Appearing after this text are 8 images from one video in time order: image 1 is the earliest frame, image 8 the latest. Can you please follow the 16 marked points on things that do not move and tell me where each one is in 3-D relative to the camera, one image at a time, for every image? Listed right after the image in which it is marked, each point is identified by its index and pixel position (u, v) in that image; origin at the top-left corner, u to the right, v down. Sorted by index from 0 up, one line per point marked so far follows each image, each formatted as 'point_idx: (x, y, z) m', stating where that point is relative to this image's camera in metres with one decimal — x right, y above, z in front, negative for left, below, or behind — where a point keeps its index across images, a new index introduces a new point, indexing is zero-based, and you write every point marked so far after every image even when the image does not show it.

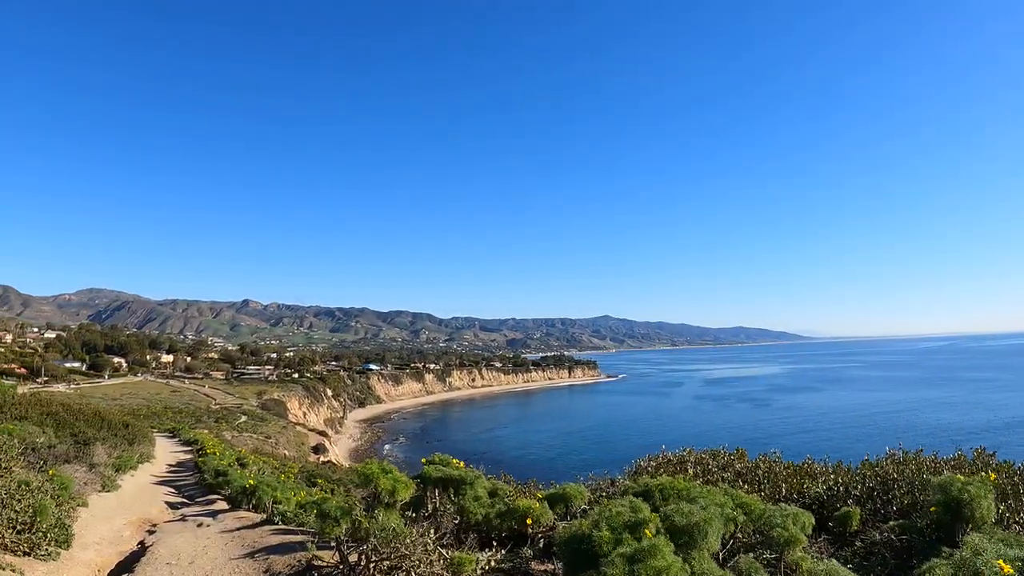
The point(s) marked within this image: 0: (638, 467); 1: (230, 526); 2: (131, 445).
0: (+3.0, -4.3, +13.3) m
1: (-4.8, -4.0, +9.5) m
2: (-11.8, -4.9, +17.3) m
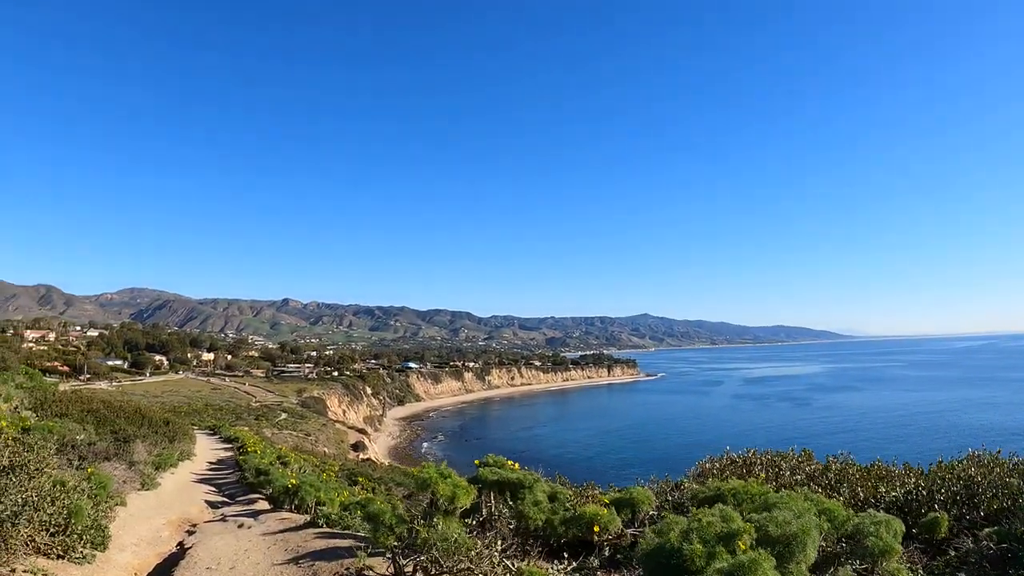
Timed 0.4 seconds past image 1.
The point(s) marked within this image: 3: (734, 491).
0: (+4.1, -4.0, +12.3) m
1: (-3.8, -3.8, +9.0) m
2: (-10.4, -4.7, +17.2) m
3: (+3.5, -3.2, +8.9) m
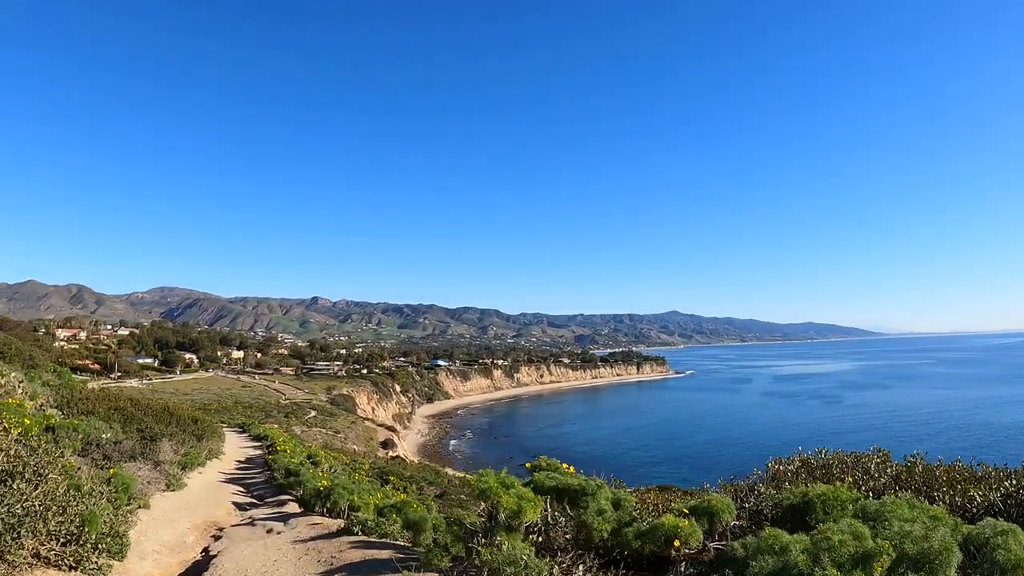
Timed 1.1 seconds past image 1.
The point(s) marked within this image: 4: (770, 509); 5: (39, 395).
0: (+5.1, -3.6, +11.2) m
1: (-3.0, -3.6, +8.2) m
2: (-9.2, -4.5, +16.6) m
3: (+4.3, -2.8, +7.7) m
4: (+3.8, -3.2, +8.3) m
5: (-12.5, -2.8, +14.7) m
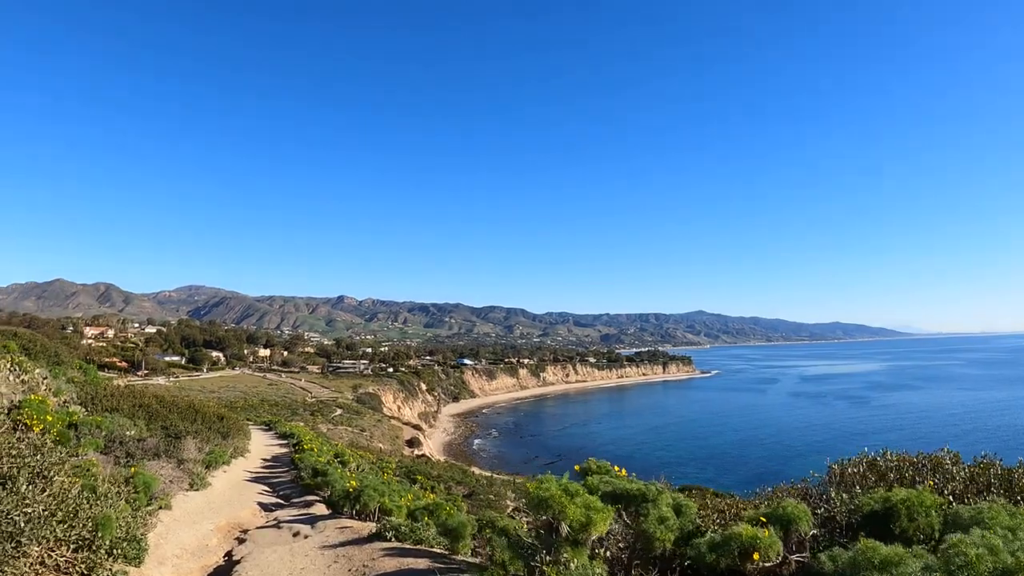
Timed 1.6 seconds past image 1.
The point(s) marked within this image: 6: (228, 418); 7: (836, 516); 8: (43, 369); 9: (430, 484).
0: (+5.8, -3.4, +10.3) m
1: (-2.4, -3.4, +7.6) m
2: (-8.3, -4.3, +16.3) m
3: (+4.8, -2.6, +6.9) m
4: (+4.4, -3.0, +7.4) m
5: (-11.6, -2.7, +14.5) m
6: (-10.1, -4.6, +20.0) m
7: (+4.3, -3.1, +7.6) m
8: (-14.3, -2.4, +16.9) m
9: (-2.6, -6.1, +17.6) m
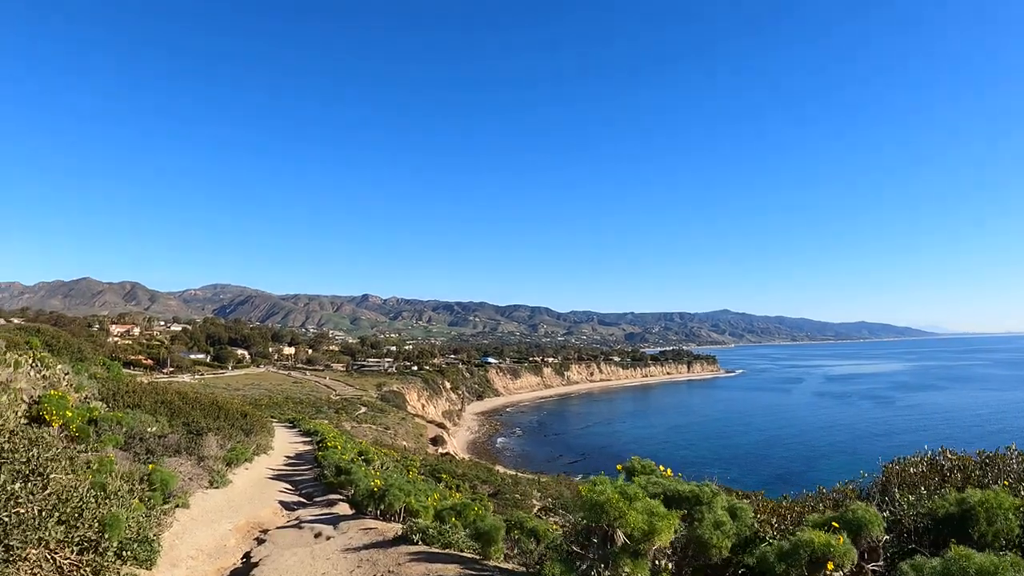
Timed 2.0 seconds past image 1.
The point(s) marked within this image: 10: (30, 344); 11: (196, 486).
0: (+6.3, -3.2, +9.5) m
1: (-2.0, -3.2, +7.1) m
2: (-7.5, -4.2, +16.0) m
3: (+5.3, -2.4, +6.1) m
4: (+4.8, -2.8, +6.7) m
5: (-10.9, -2.5, +14.4) m
6: (-9.2, -4.5, +19.8) m
7: (+4.8, -2.8, +6.9) m
8: (-13.5, -2.3, +16.9) m
9: (-1.7, -5.9, +17.1) m
10: (-14.6, -1.7, +16.9) m
11: (-5.2, -3.2, +9.2) m
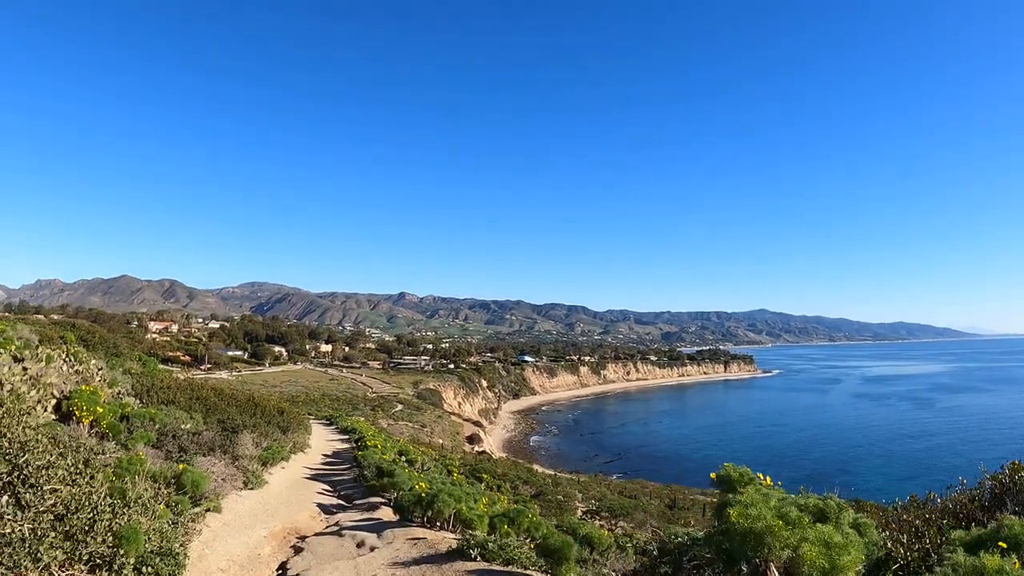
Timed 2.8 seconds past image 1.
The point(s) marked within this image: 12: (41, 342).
0: (+7.2, -2.9, +8.2) m
1: (-1.2, -3.0, +6.3) m
2: (-6.3, -4.0, +15.5) m
3: (+5.9, -2.1, +4.9) m
4: (+5.5, -2.5, +5.5) m
5: (-9.8, -2.3, +14.0) m
6: (-7.7, -4.3, +19.4) m
7: (+5.5, -2.6, +5.7) m
8: (-12.2, -2.1, +16.7) m
9: (-0.4, -5.7, +16.3) m
10: (-13.3, -1.5, +16.8) m
11: (-4.3, -3.0, +8.6) m
12: (-12.7, -1.5, +15.2) m
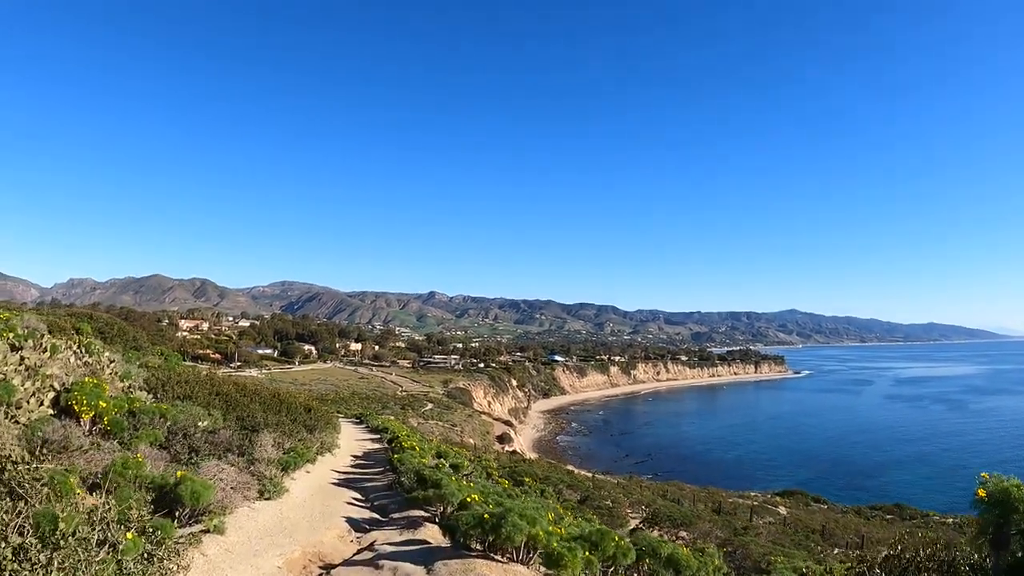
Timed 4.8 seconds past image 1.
0: (+8.1, -2.4, +6.1) m
1: (-0.4, -2.5, +4.6) m
2: (-5.0, -3.6, +14.0) m
3: (+6.7, -1.6, +2.9) m
4: (+6.3, -2.0, +3.5) m
5: (-8.6, -1.9, +12.7) m
6: (-6.3, -3.9, +18.0) m
7: (+6.3, -2.1, +3.7) m
8: (-10.9, -1.8, +15.5) m
9: (+0.9, -5.2, +14.6) m
10: (-12.0, -1.2, +15.6) m
11: (-3.4, -2.6, +7.0) m
12: (-11.5, -1.1, +14.1) m
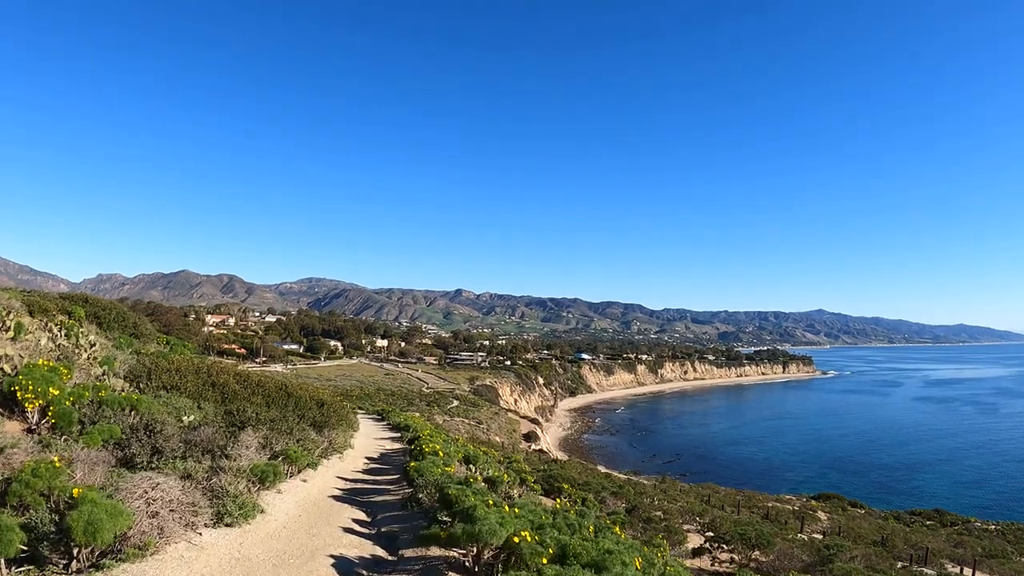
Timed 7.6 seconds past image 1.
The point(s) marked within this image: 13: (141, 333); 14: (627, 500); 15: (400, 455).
0: (+8.6, -1.8, +3.4) m
1: (0.0, -1.9, +2.3) m
2: (-4.1, -3.0, +11.9) m
3: (+7.0, -1.0, +0.2) m
4: (+6.7, -1.4, +0.9) m
5: (-7.7, -1.4, +10.8) m
6: (-5.2, -3.3, +16.0) m
7: (+6.7, -1.5, +1.0) m
8: (-9.9, -1.2, +13.7) m
9: (+1.8, -4.6, +12.2) m
10: (-11.0, -0.6, +13.9) m
11: (-2.8, -2.0, +4.9) m
12: (-10.6, -0.5, +12.3) m
13: (-11.1, -1.4, +17.2) m
14: (+3.9, -7.3, +19.2) m
15: (-2.4, -3.6, +12.2) m
